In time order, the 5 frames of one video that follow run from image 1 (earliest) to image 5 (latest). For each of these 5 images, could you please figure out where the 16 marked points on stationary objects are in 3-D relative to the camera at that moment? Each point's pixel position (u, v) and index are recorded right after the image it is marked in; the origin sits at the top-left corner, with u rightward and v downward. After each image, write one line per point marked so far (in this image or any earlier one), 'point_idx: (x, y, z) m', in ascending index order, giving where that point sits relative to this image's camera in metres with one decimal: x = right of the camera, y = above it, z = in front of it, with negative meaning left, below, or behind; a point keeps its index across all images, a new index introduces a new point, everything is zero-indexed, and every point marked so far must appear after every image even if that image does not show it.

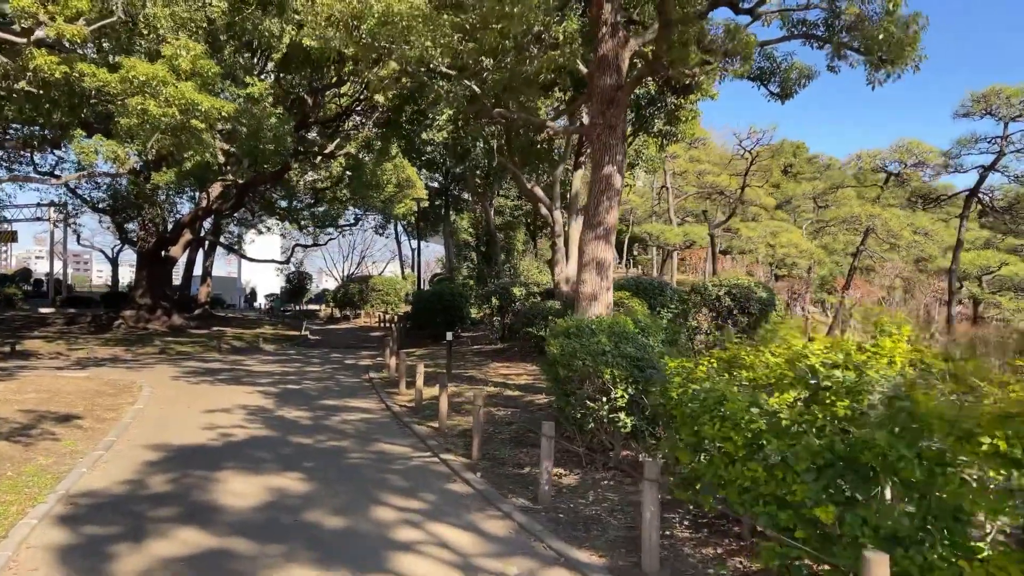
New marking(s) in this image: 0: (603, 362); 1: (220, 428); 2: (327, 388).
0: (+0.8, -0.6, +6.3) m
1: (-3.6, -1.7, +9.4) m
2: (-3.2, -1.8, +13.3) m
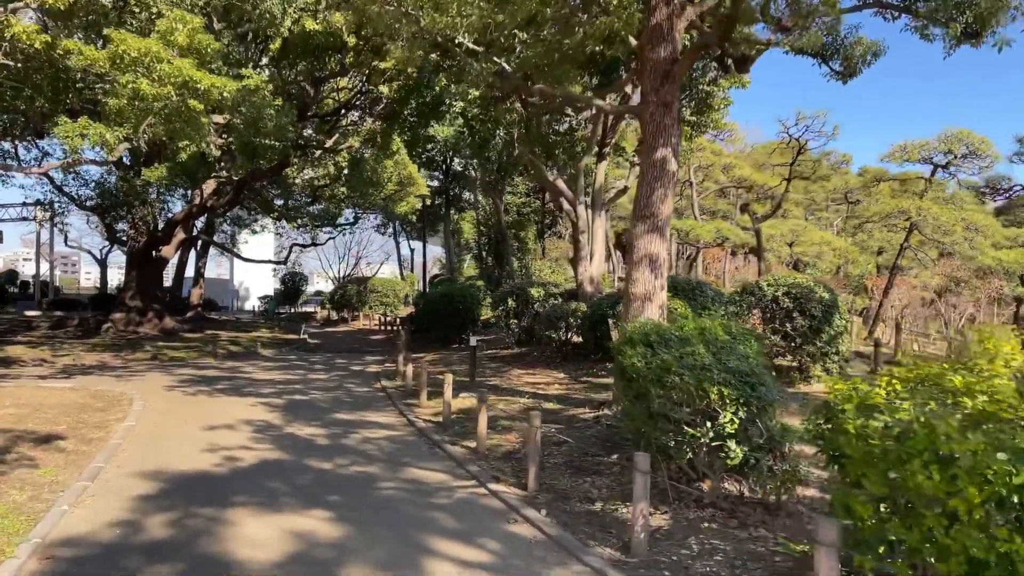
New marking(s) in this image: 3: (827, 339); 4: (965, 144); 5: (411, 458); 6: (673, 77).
0: (+1.3, -0.6, +5.1) m
1: (-3.1, -1.7, +8.2) m
2: (-2.8, -1.8, +12.1) m
3: (+4.4, -0.7, +10.6) m
4: (+9.3, +2.9, +15.4) m
5: (-1.1, -1.8, +7.8) m
6: (+1.9, +2.5, +8.9) m
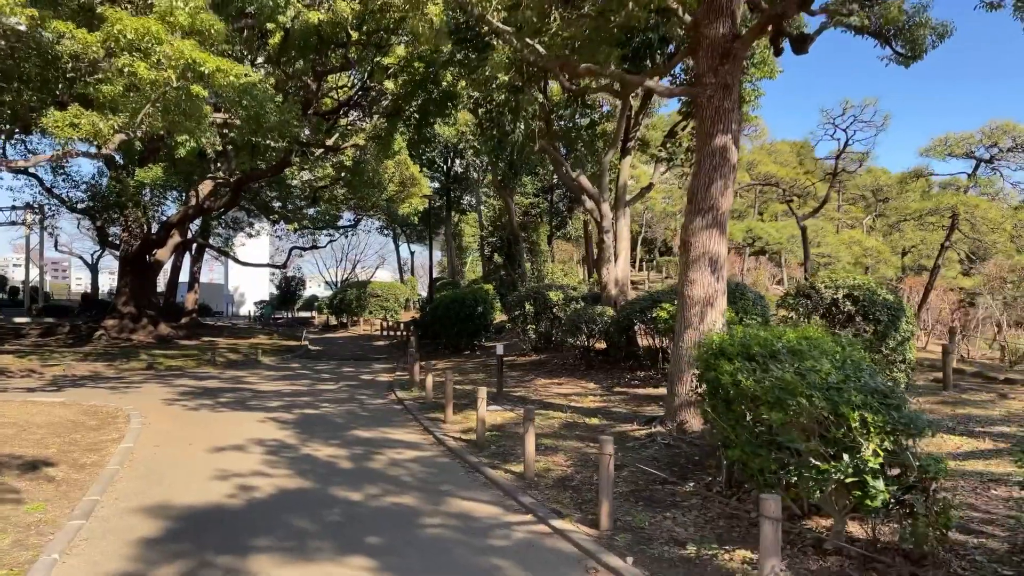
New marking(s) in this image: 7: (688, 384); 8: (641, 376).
0: (+1.8, -0.6, +4.2) m
1: (-2.6, -1.8, +7.3) m
2: (-2.3, -1.8, +11.1) m
3: (+4.9, -0.7, +9.7) m
4: (+9.6, +2.9, +14.6) m
5: (-0.6, -1.8, +6.9) m
6: (+2.4, +2.5, +8.0) m
7: (+1.9, -1.0, +8.1) m
8: (+2.2, -1.5, +12.7) m
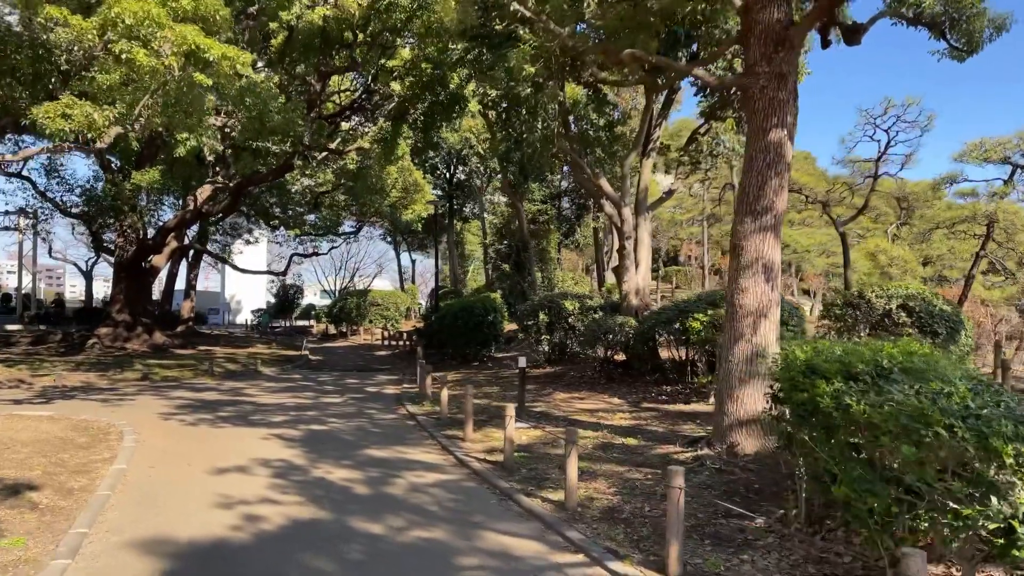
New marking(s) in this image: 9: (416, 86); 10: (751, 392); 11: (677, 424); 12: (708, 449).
0: (+2.2, -0.7, +3.5) m
1: (-2.3, -1.8, +6.5) m
2: (-2.0, -1.9, +10.4) m
3: (+5.2, -0.9, +9.0) m
4: (+9.9, +2.7, +14.0) m
5: (-0.2, -1.9, +6.1) m
6: (+2.7, +2.4, +7.4) m
7: (+2.2, -1.1, +7.3) m
8: (+2.5, -1.6, +12.0) m
9: (-2.5, +5.2, +19.4) m
10: (+2.3, -1.0, +7.3) m
11: (+2.0, -1.6, +9.2) m
12: (+1.9, -1.6, +7.5) m
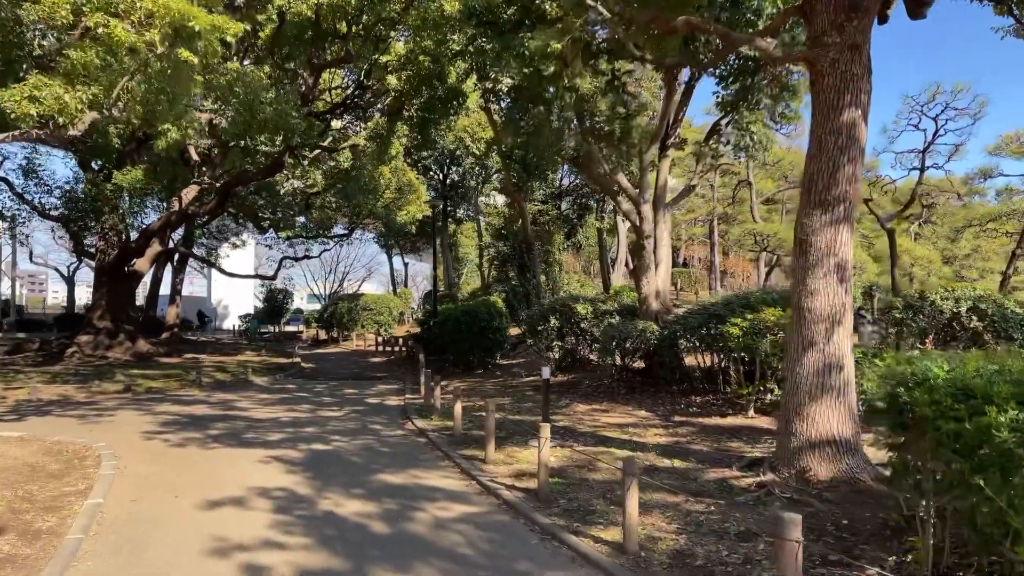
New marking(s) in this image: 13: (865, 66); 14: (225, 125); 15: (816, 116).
0: (+2.5, -0.7, +2.6) m
1: (-2.0, -1.9, +5.5) m
2: (-1.7, -2.0, +9.4) m
3: (+5.5, -0.9, +8.1) m
4: (+10.1, +2.7, +13.2) m
5: (+0.1, -1.9, +5.2) m
6: (+3.0, +2.4, +6.5) m
7: (+2.5, -1.1, +6.4) m
8: (+2.7, -1.7, +11.1) m
9: (-2.4, +5.1, +18.5) m
10: (+2.6, -1.0, +6.4) m
11: (+2.3, -1.7, +8.3) m
12: (+2.3, -1.6, +6.6) m
13: (+3.0, +1.9, +6.5) m
14: (-6.2, +3.5, +16.4) m
15: (+2.7, +1.5, +6.7) m
